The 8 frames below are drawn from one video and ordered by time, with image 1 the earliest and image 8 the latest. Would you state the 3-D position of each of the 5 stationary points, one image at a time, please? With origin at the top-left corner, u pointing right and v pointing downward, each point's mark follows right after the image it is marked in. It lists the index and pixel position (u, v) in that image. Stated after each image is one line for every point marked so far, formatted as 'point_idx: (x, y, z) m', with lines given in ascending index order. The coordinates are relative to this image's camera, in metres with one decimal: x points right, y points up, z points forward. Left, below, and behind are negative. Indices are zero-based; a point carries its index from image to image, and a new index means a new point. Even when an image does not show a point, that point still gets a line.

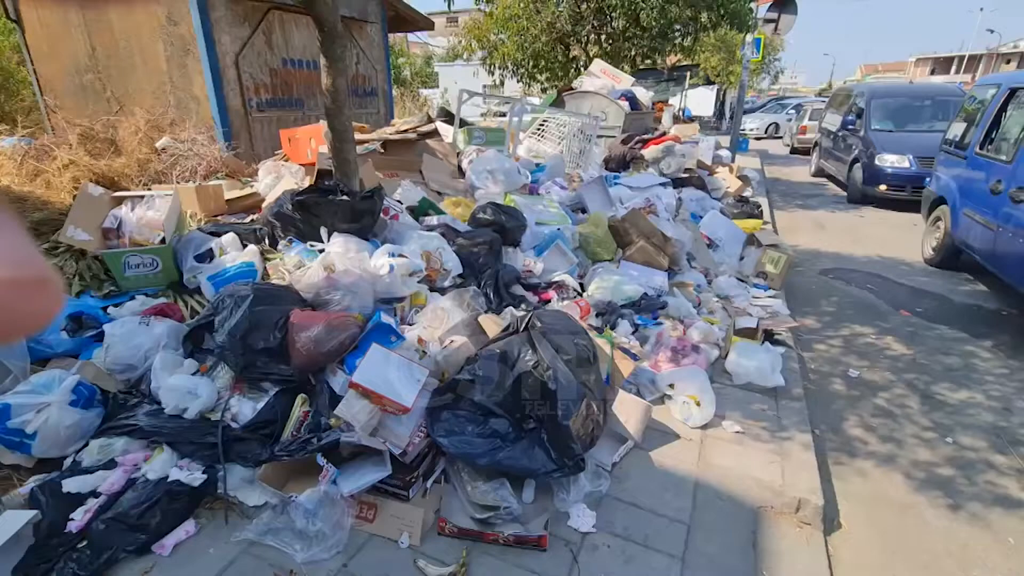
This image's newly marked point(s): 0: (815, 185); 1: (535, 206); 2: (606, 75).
0: (+7.5, +2.5, +12.2) m
1: (+0.2, +0.7, +4.5) m
2: (+1.6, +3.5, +8.0) m
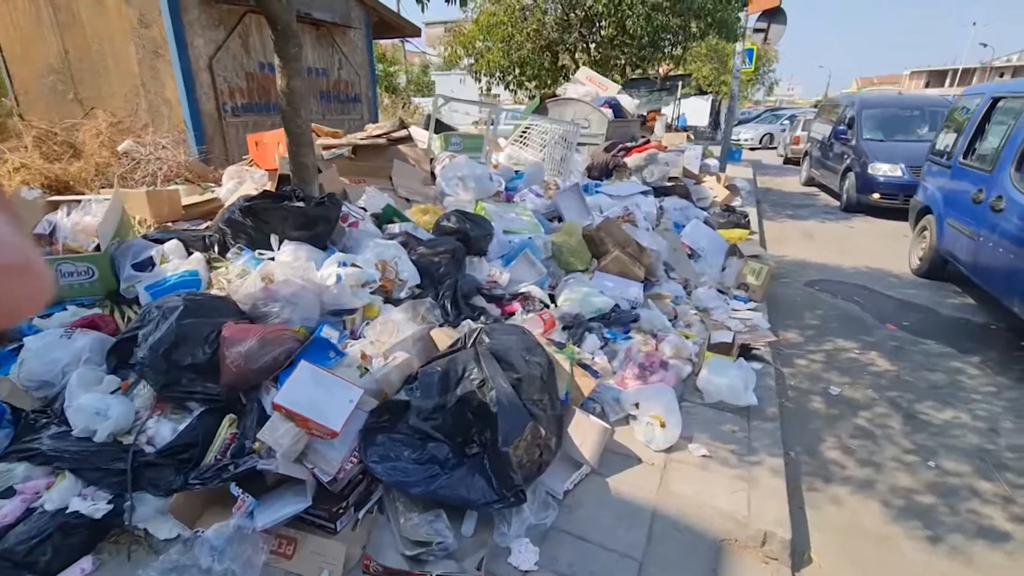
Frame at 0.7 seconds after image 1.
0: (+7.2, +2.3, +12.1) m
1: (0.0, +0.7, +4.3) m
2: (+1.3, +3.3, +7.9) m
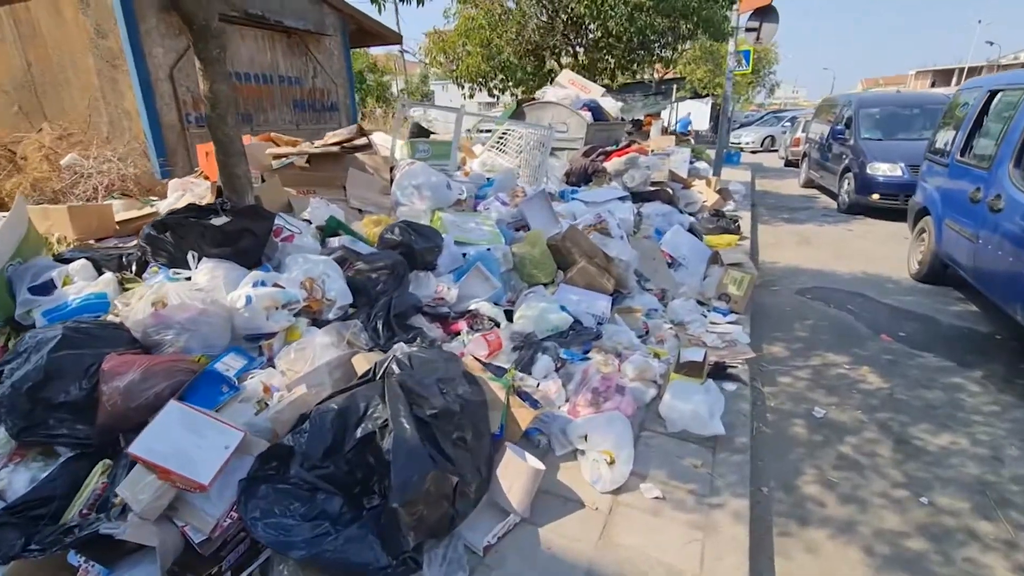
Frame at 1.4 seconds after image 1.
0: (+7.0, +2.2, +11.7) m
1: (-0.4, +0.5, +4.0) m
2: (+1.0, +3.1, +7.7) m
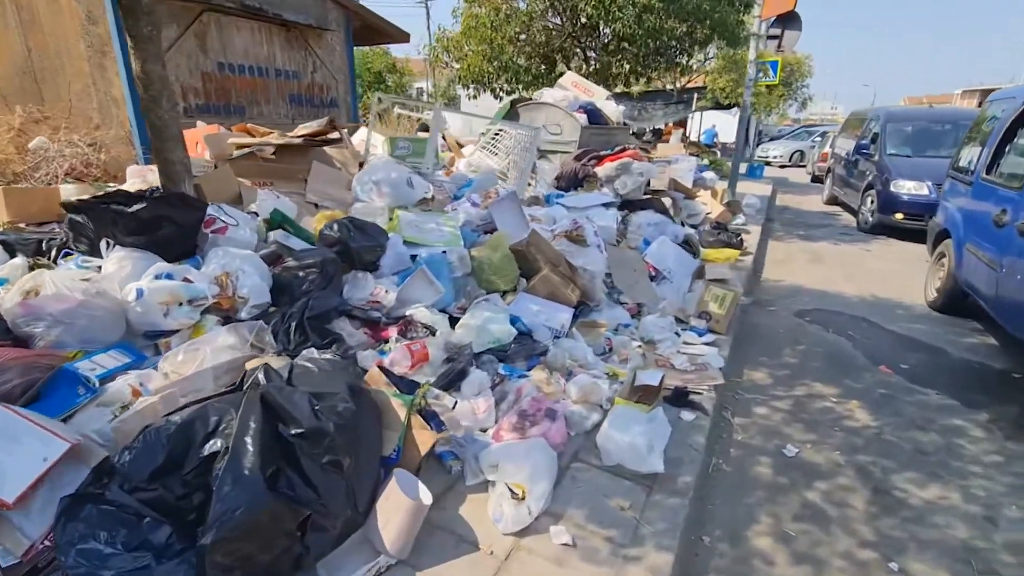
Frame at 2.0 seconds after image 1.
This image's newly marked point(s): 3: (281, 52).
0: (+7.1, +1.7, +11.2) m
1: (-0.7, +0.5, +3.8) m
2: (+1.0, +3.0, +7.4) m
3: (-3.3, +3.4, +7.1) m
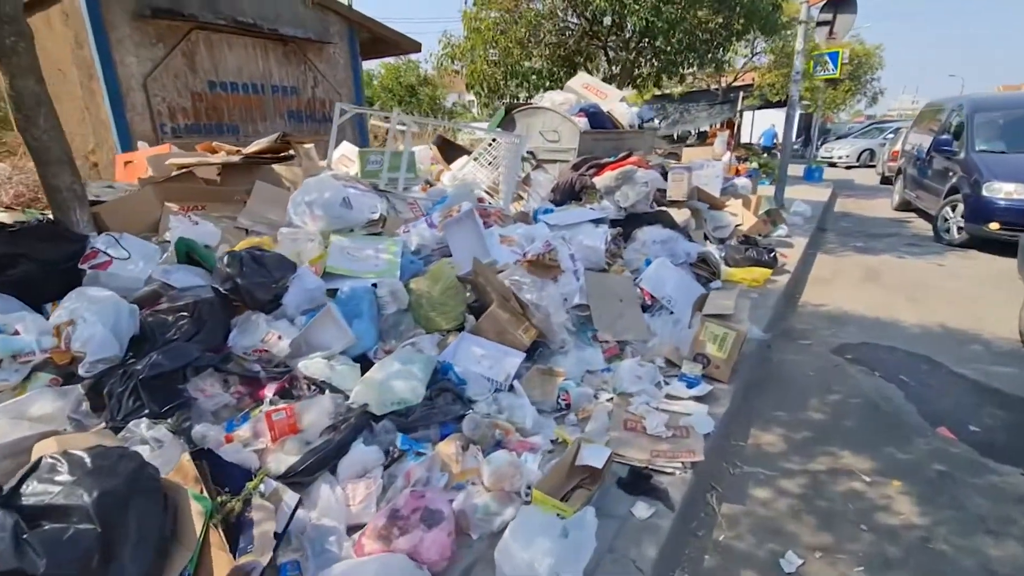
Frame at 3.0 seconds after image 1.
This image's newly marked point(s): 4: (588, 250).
0: (+7.5, +1.3, +9.7) m
1: (-1.0, +0.3, +3.3) m
2: (+1.0, +2.7, +6.7) m
3: (-3.3, +3.1, +7.0) m
4: (+0.6, +0.3, +4.0) m
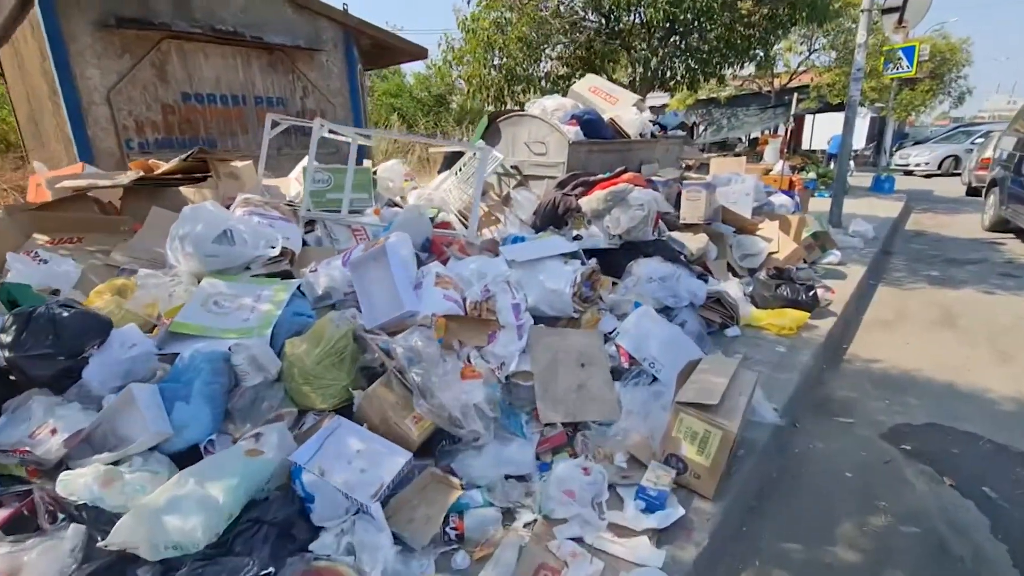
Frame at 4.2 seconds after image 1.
0: (+7.7, +0.7, +8.1) m
1: (-1.5, -0.1, +2.6) m
2: (+1.0, +2.3, +5.8) m
3: (-3.3, +2.8, +6.5) m
4: (+0.2, 0.0, +3.1) m
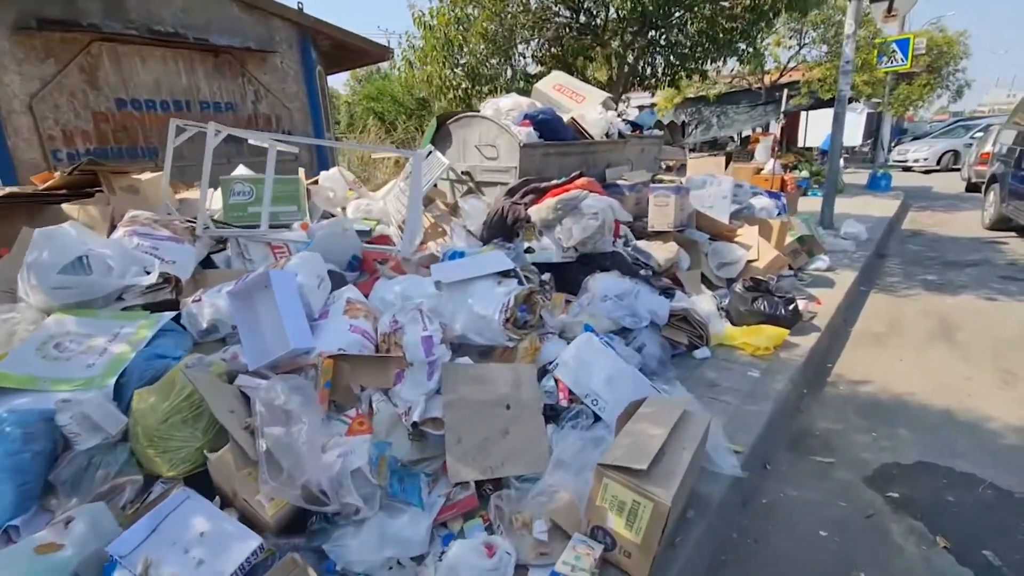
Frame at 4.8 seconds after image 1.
0: (+7.3, +0.7, +7.7) m
1: (-1.9, -0.2, +2.2) m
2: (+0.5, +2.1, +5.4) m
3: (-3.8, +2.5, +6.1) m
4: (-0.2, -0.2, +2.7) m
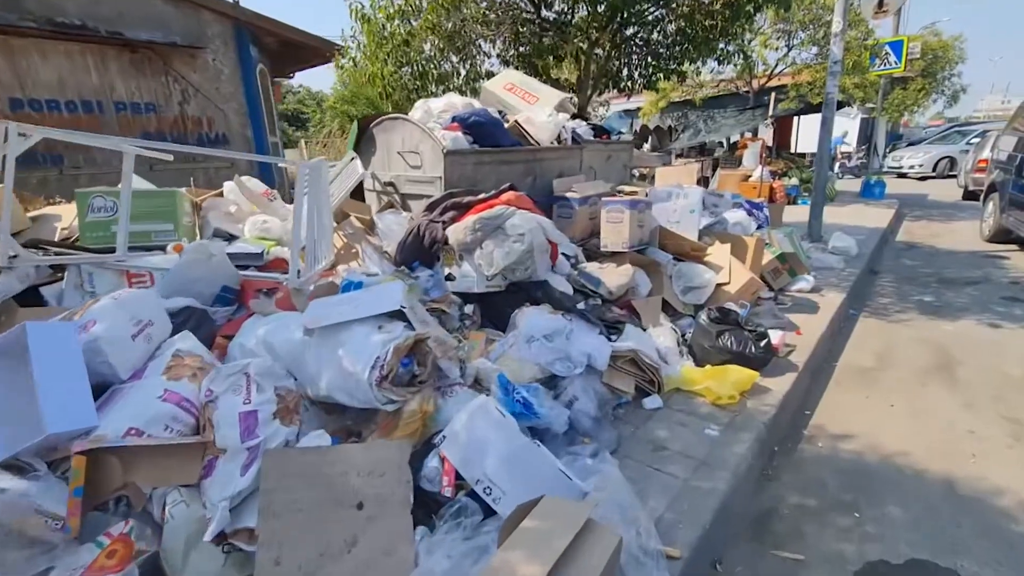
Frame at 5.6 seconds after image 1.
0: (+6.8, +0.4, +7.1) m
1: (-2.4, -0.4, +1.6) m
2: (0.0, +1.9, +4.8) m
3: (-4.3, +2.3, +5.5) m
4: (-0.7, -0.4, +2.1) m
